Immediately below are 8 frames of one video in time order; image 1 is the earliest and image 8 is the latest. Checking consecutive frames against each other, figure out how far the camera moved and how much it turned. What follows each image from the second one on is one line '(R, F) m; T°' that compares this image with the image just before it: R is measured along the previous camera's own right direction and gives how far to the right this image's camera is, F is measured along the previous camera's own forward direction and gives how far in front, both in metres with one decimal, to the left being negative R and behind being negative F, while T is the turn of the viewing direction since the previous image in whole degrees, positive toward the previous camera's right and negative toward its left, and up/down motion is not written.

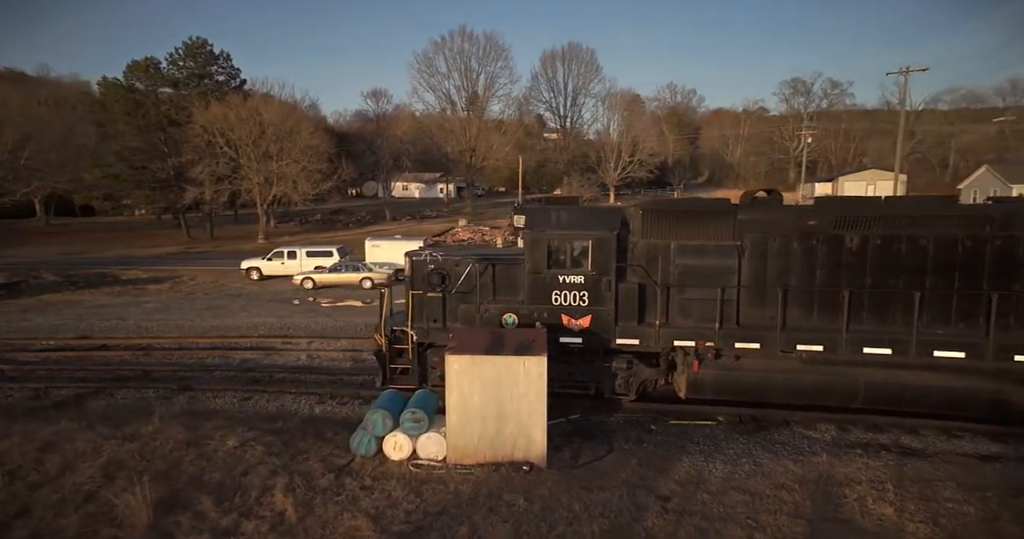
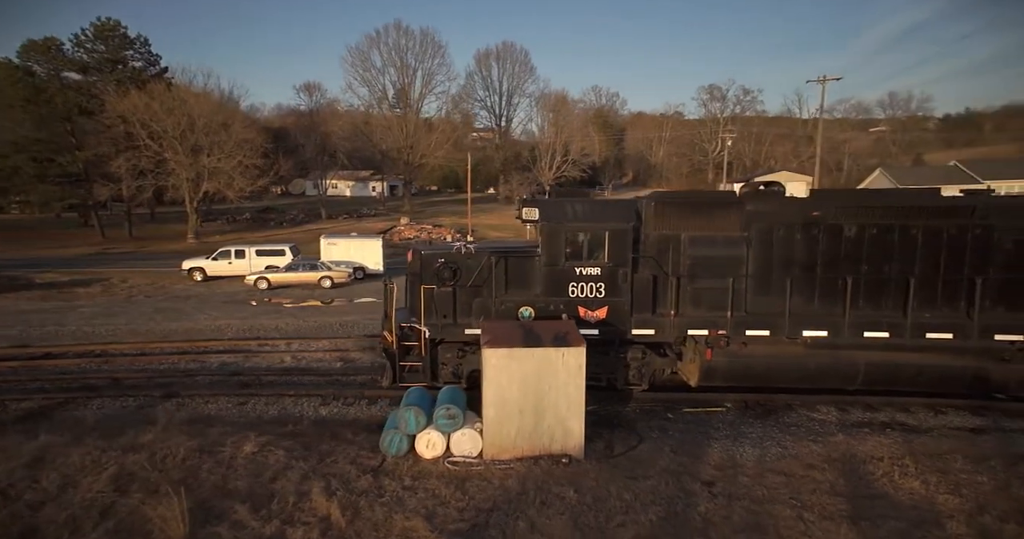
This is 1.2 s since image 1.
(-1.4, +0.2) m; +6°
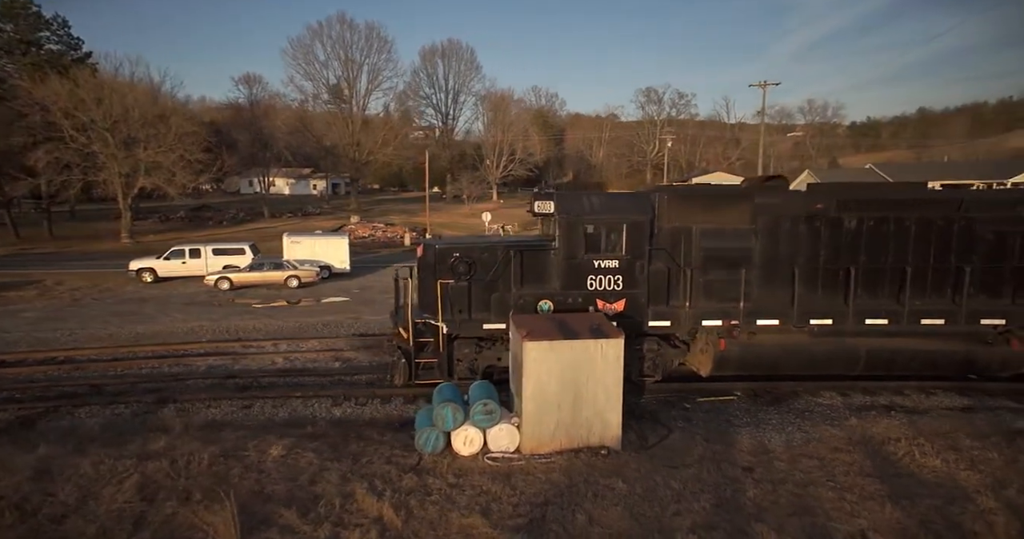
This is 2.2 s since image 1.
(-1.3, +0.2) m; +5°
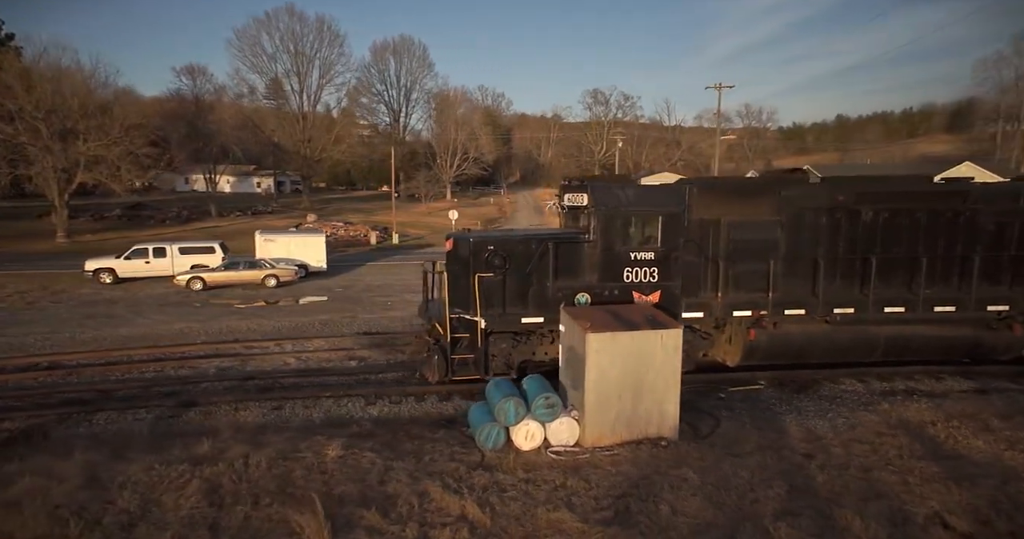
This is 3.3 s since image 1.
(-1.5, +0.2) m; +5°
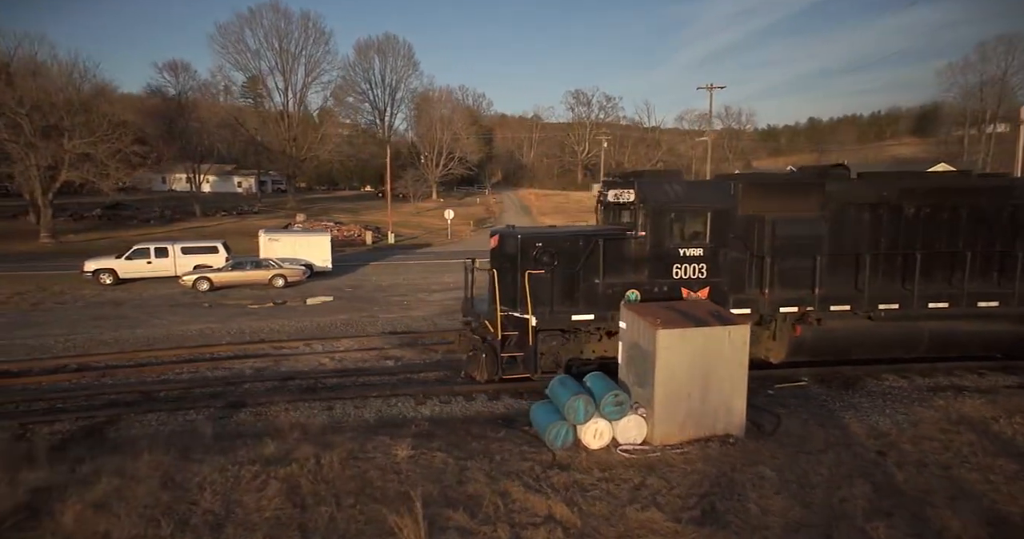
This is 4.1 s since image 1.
(-1.1, +0.1) m; +2°
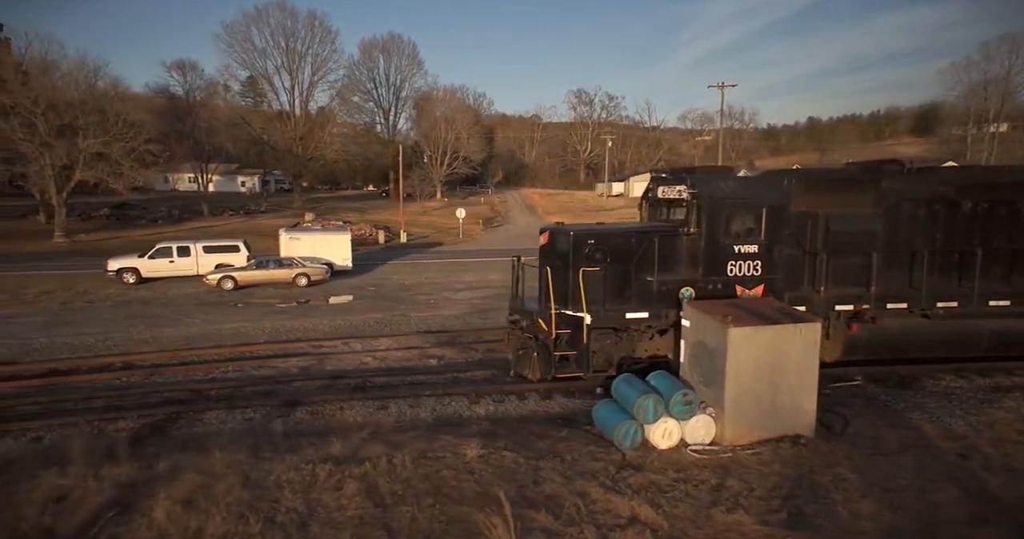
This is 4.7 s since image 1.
(-0.8, +0.1) m; 0°
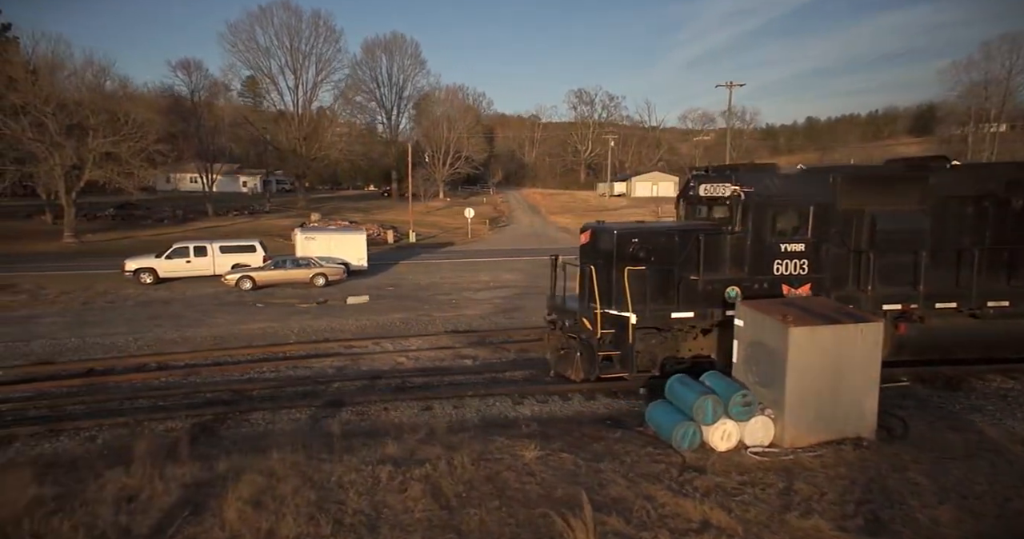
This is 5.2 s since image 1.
(-0.7, +0.1) m; 0°
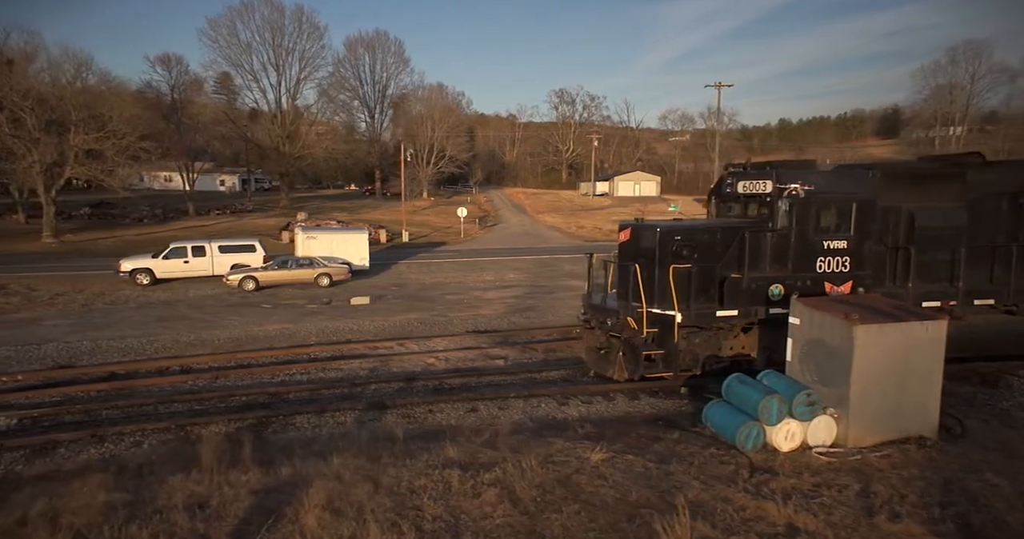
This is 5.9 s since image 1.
(-1.0, +0.2) m; +2°
